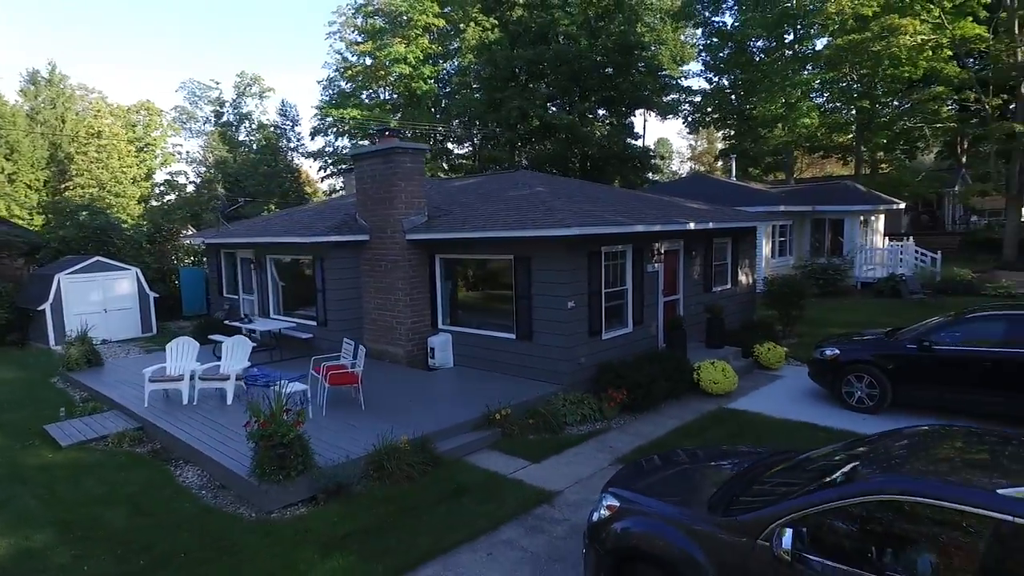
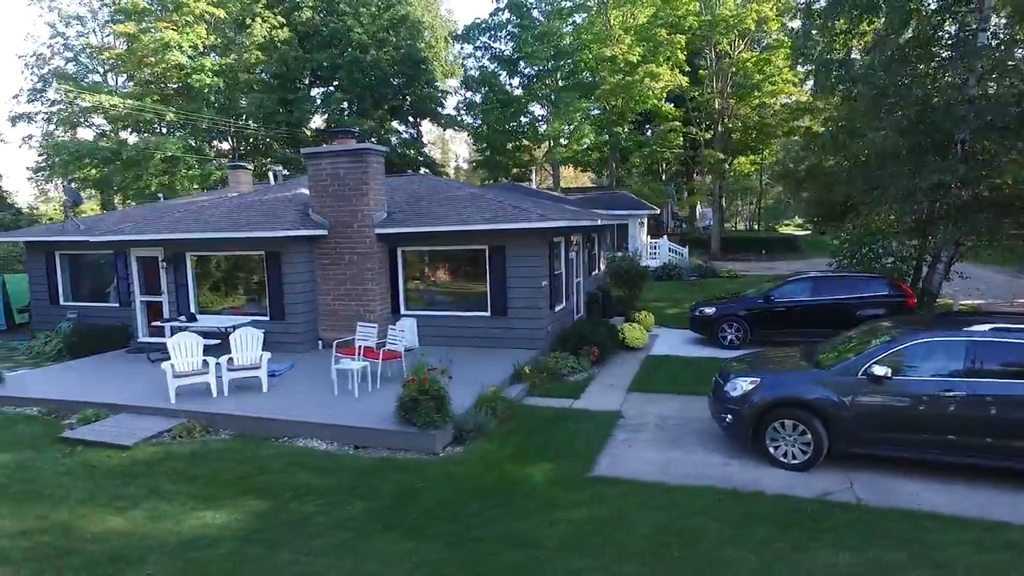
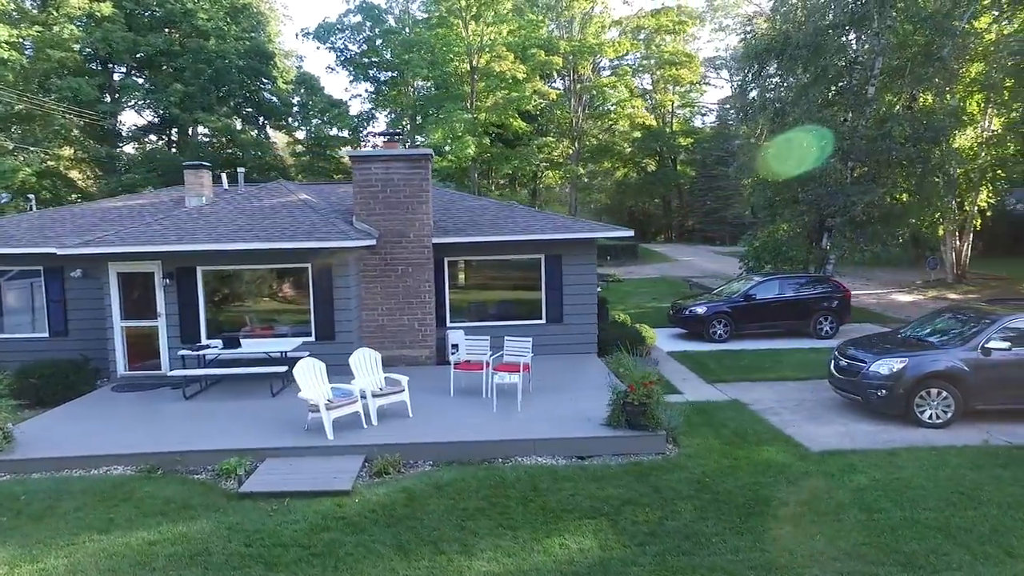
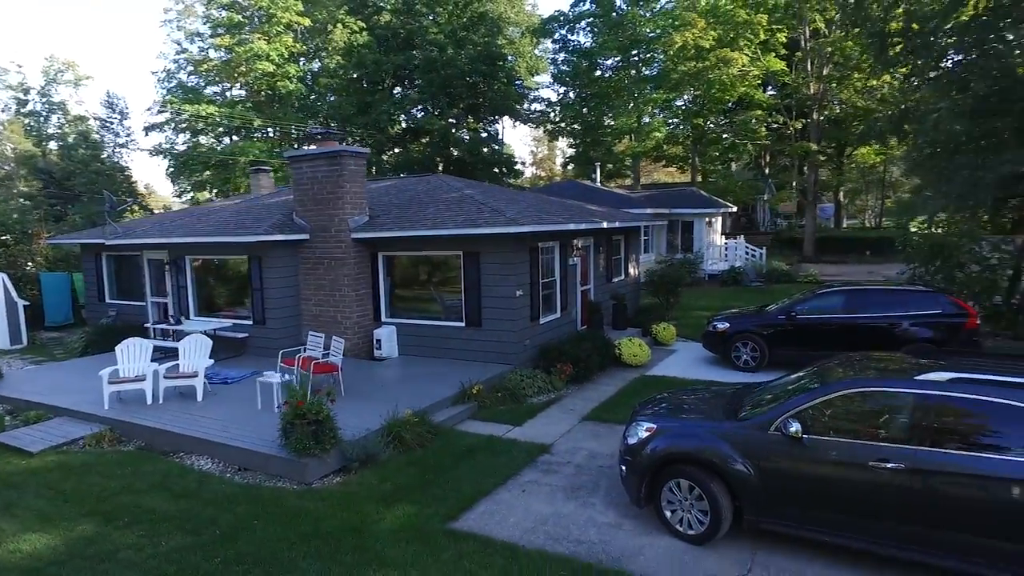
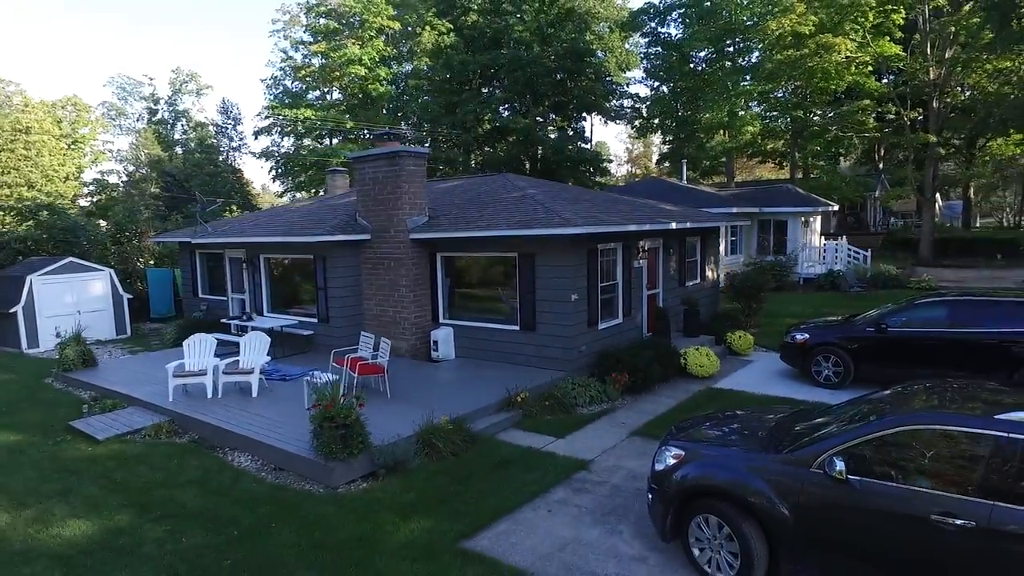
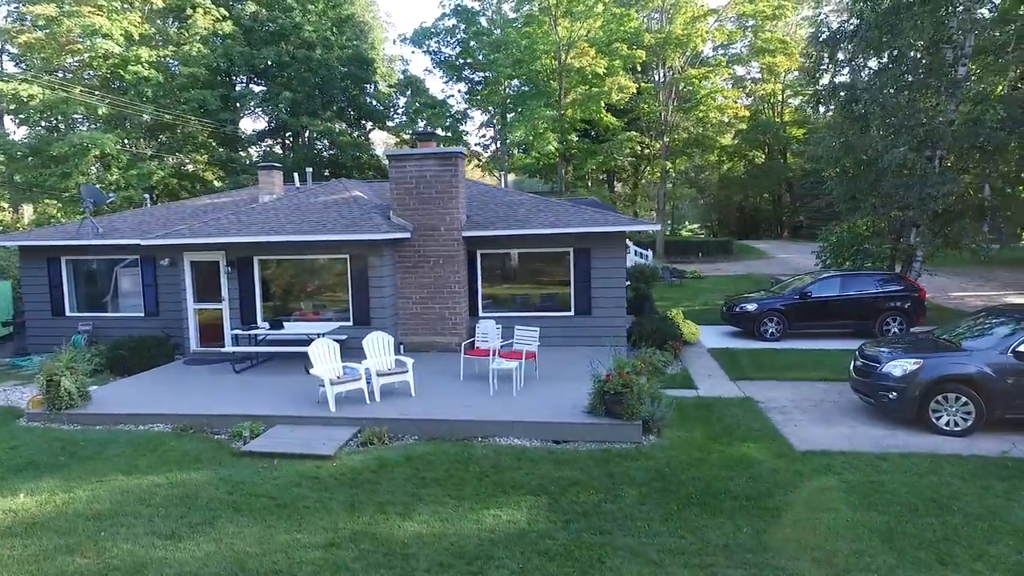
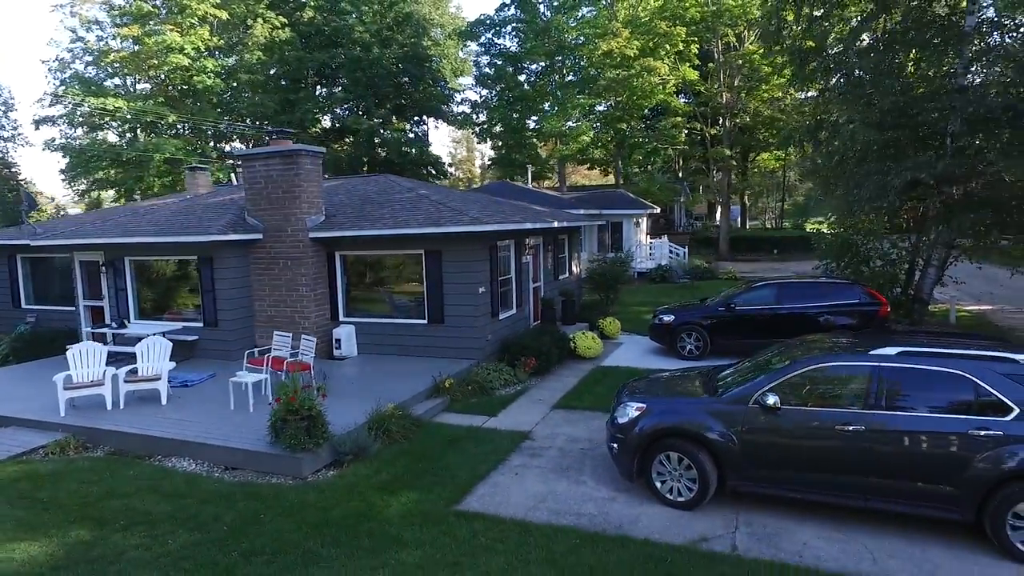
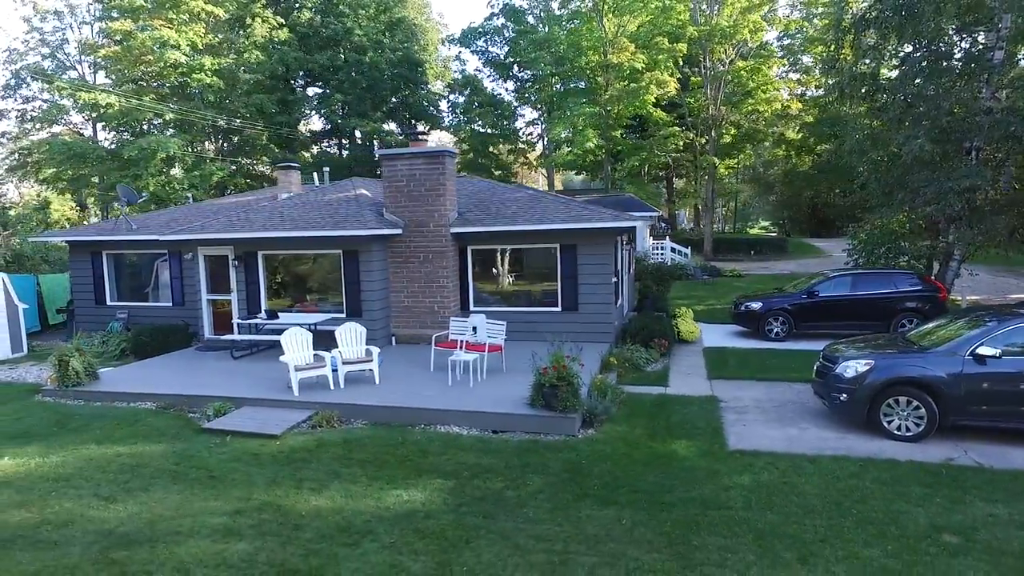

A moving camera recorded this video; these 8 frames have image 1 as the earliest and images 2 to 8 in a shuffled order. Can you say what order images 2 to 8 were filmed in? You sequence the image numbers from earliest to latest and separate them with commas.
5, 4, 7, 2, 8, 6, 3
